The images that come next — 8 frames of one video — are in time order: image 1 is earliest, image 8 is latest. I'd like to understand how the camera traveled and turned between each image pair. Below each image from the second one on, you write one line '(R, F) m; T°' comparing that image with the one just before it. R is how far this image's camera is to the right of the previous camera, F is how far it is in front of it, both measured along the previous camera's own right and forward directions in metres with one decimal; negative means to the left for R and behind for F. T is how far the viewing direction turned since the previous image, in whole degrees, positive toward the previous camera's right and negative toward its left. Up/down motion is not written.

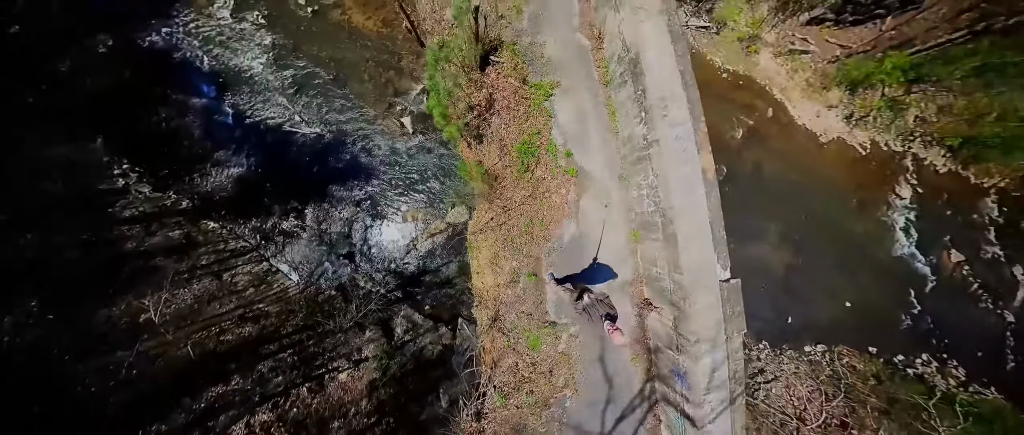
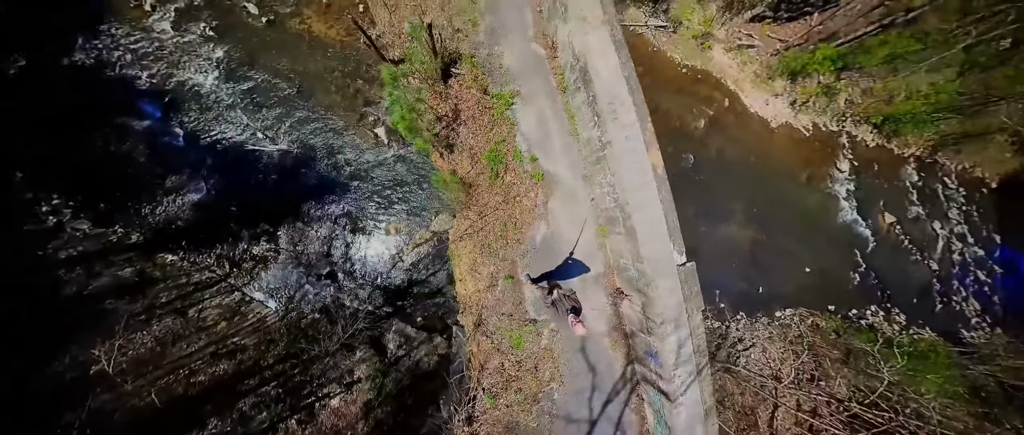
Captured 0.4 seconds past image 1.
(-0.2, -0.1) m; +5°
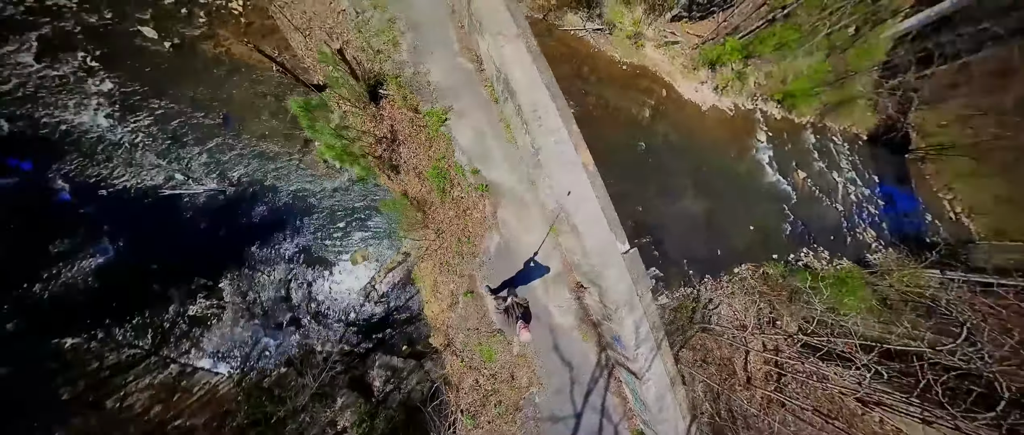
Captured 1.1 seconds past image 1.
(-0.4, 0.0) m; +8°
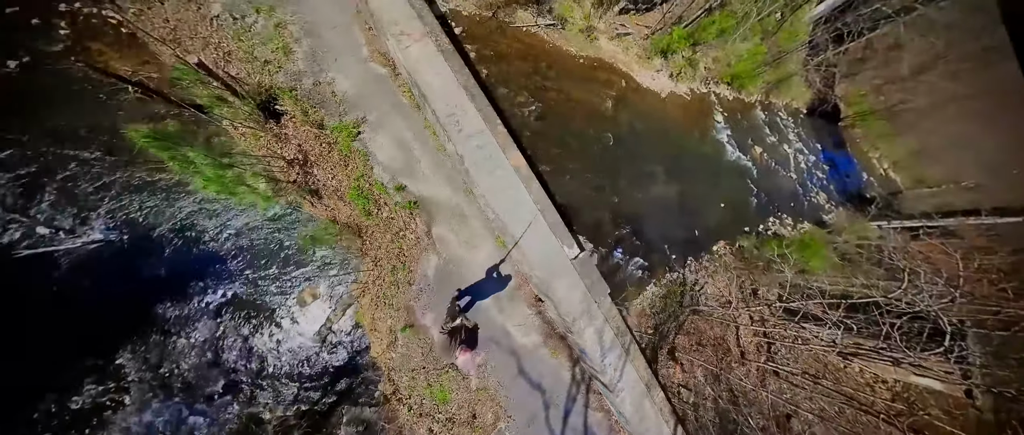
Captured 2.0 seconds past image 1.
(-0.2, +0.6) m; +7°
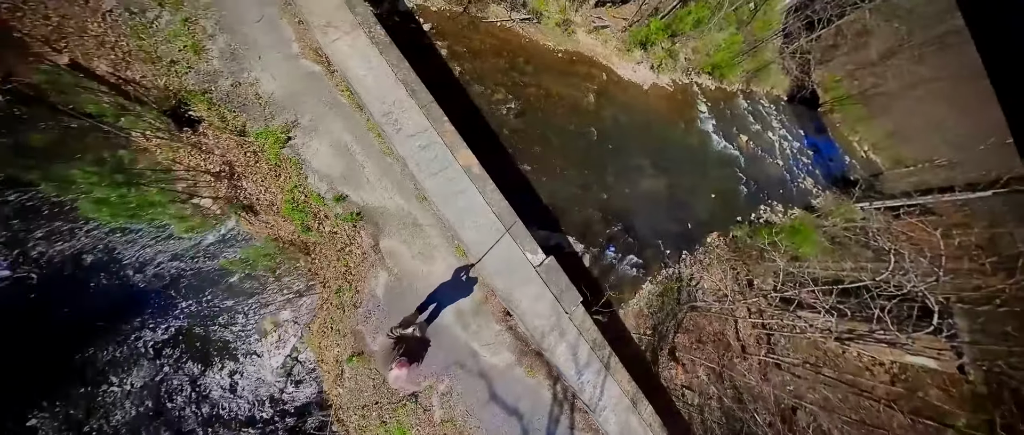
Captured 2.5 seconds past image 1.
(+0.1, +0.4) m; +3°
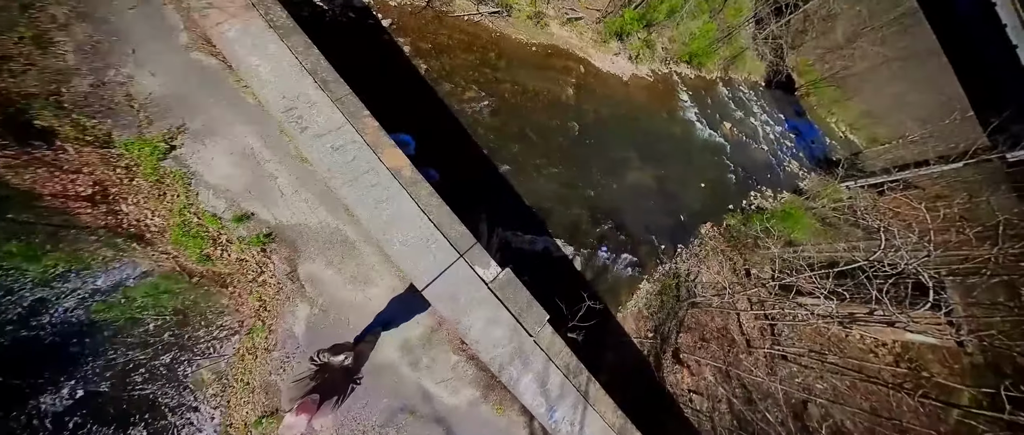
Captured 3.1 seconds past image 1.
(+0.2, +0.5) m; +2°
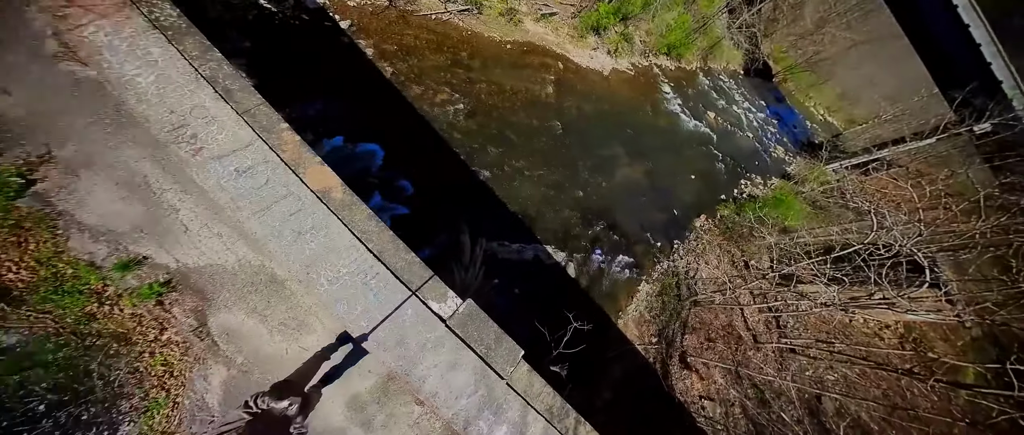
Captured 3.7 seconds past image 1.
(+0.1, +0.5) m; +2°
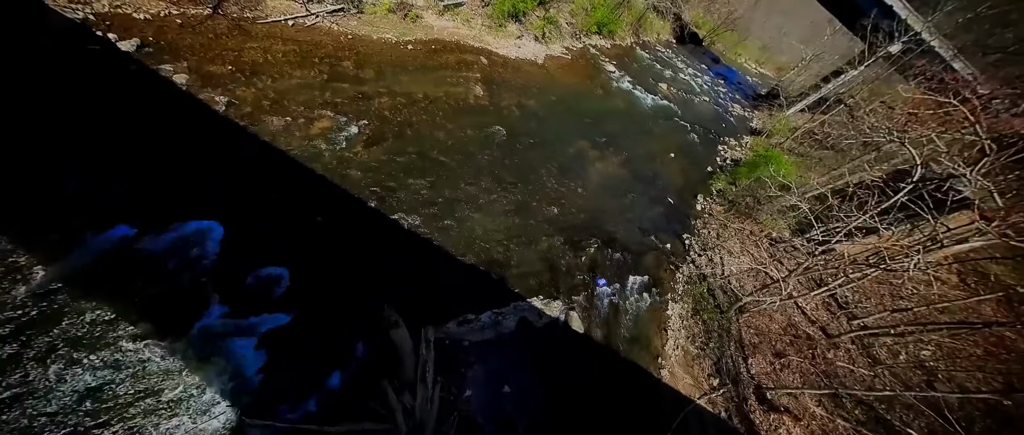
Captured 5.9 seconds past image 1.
(+0.3, +1.9) m; +7°
